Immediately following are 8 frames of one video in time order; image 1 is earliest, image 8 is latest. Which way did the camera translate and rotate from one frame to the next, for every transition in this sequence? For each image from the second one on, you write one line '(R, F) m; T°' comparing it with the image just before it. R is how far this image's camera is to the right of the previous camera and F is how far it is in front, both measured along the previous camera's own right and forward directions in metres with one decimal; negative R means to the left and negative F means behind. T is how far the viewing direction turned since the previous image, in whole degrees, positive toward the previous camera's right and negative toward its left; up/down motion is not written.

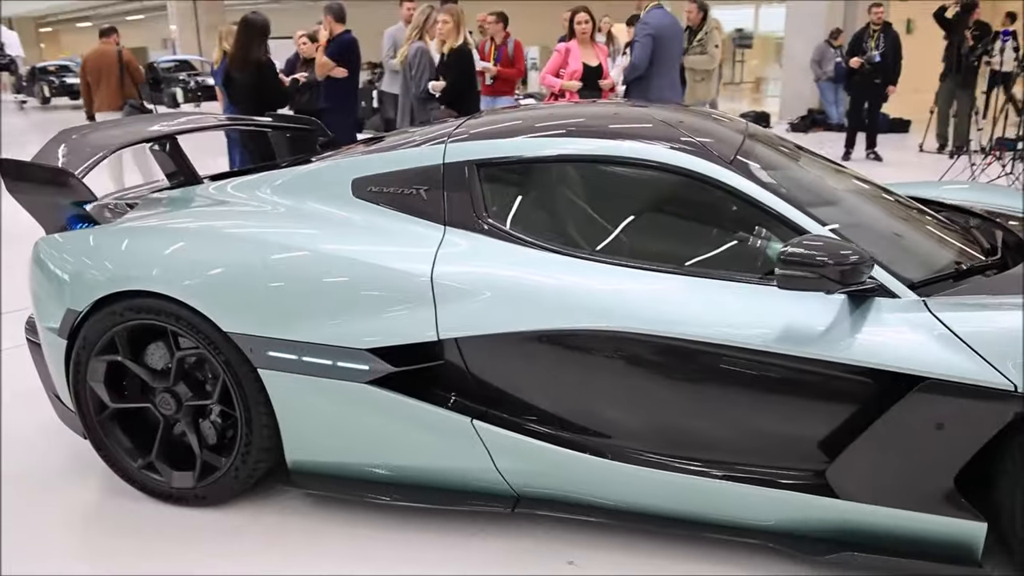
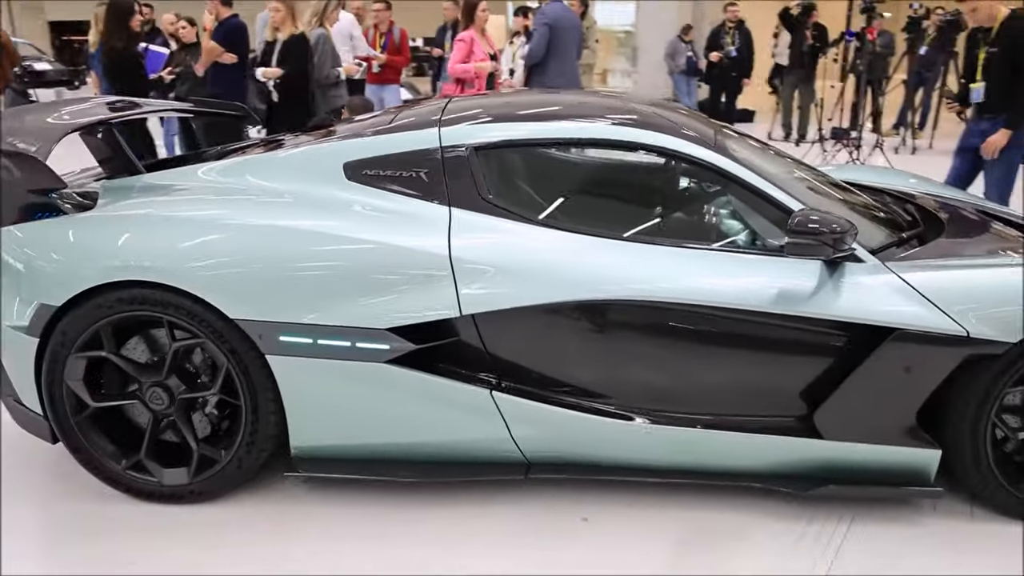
(-0.4, 0.0) m; +11°
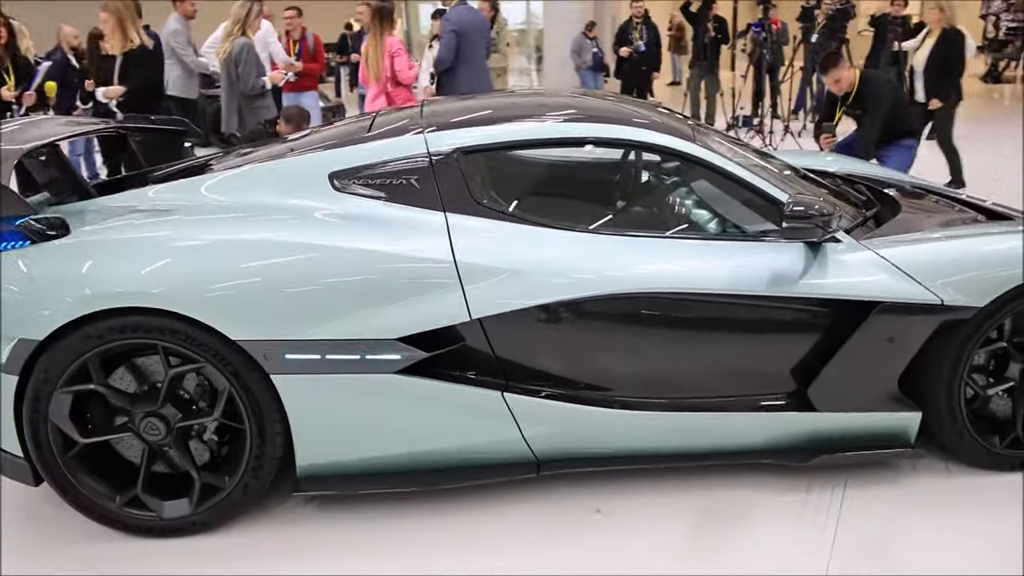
(-0.2, 0.0) m; +6°
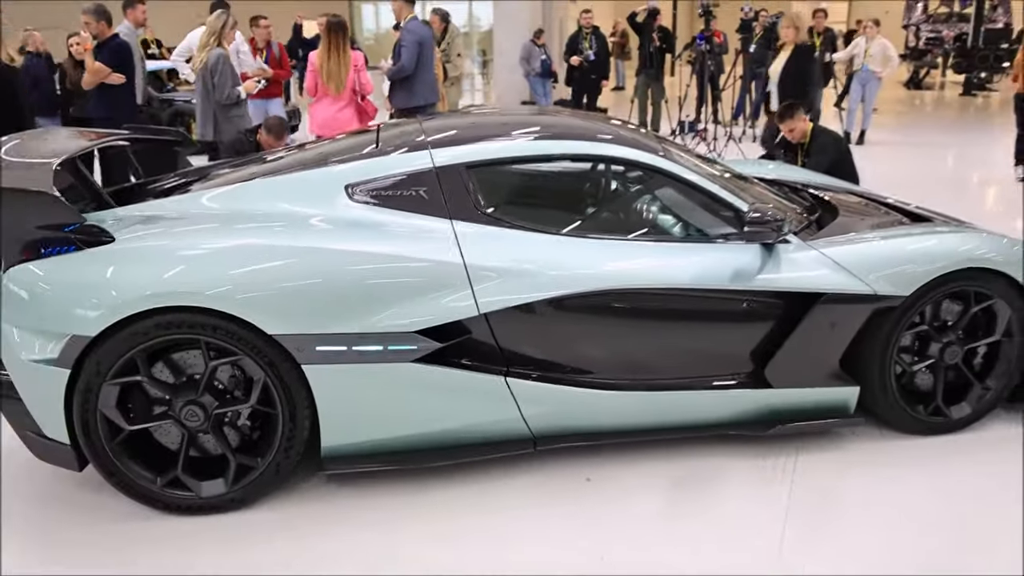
(-0.2, -0.3) m; +4°
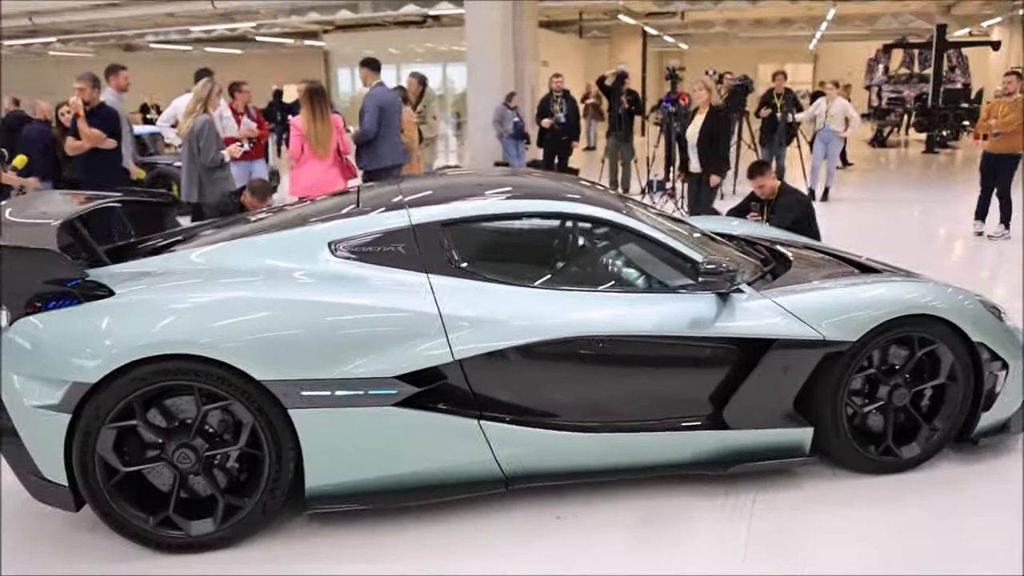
(0.0, -0.2) m; +2°
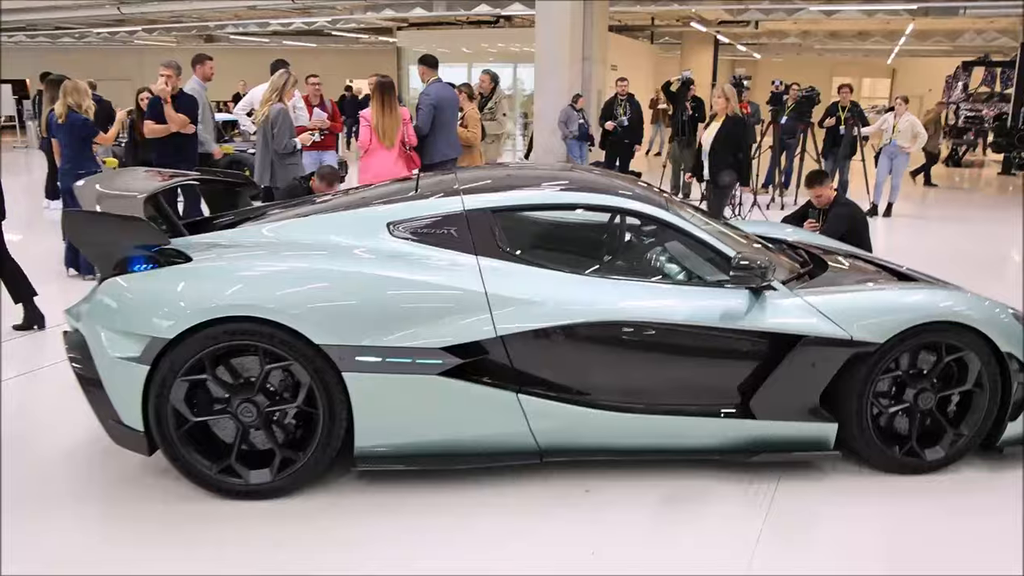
(+0.1, -0.2) m; -4°
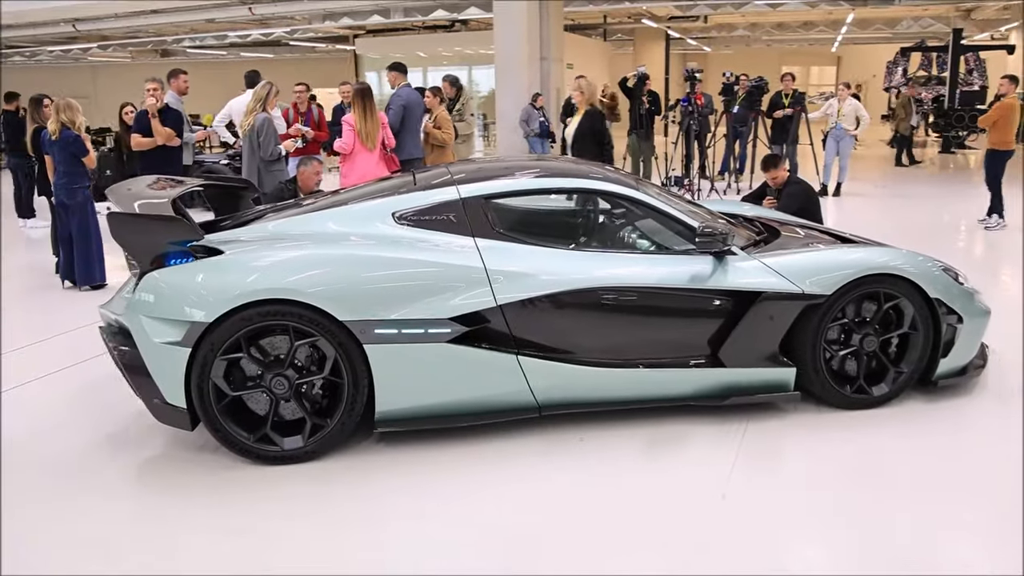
(-0.1, -0.4) m; +2°
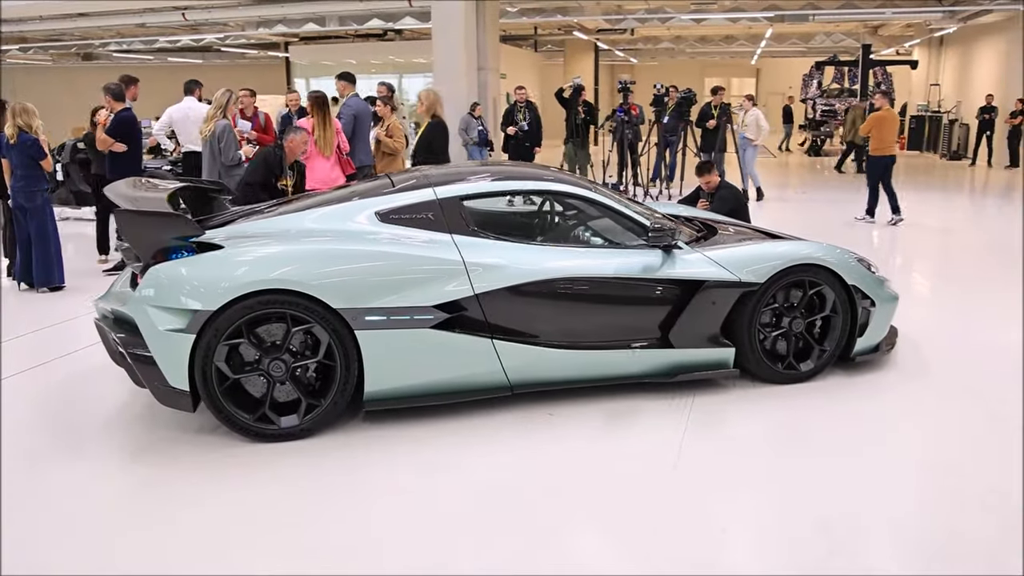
(-0.2, -0.4) m; +5°
